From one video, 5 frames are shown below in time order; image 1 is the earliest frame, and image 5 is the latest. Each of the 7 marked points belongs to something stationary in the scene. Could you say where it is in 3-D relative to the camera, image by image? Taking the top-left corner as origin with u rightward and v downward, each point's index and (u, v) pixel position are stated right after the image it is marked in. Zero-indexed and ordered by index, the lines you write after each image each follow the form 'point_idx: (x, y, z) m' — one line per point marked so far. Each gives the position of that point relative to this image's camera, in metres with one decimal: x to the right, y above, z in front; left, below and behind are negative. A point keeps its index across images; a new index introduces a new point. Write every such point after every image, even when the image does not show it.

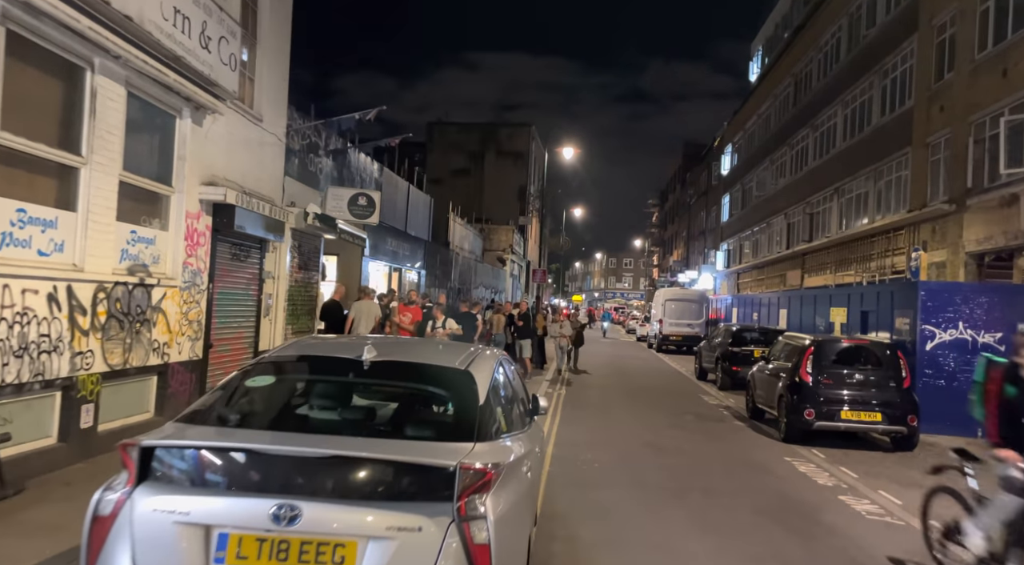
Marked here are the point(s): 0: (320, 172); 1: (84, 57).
0: (-3.8, +2.2, +13.7) m
1: (-4.2, +2.2, +6.8) m
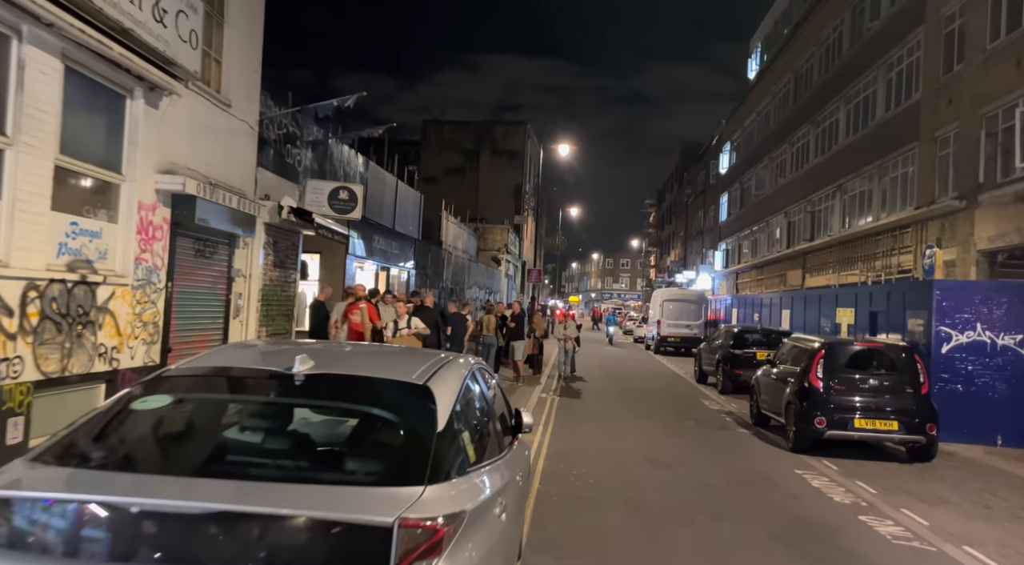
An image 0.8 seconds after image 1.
0: (-4.0, +2.2, +12.9) m
1: (-4.4, +2.2, +6.0) m
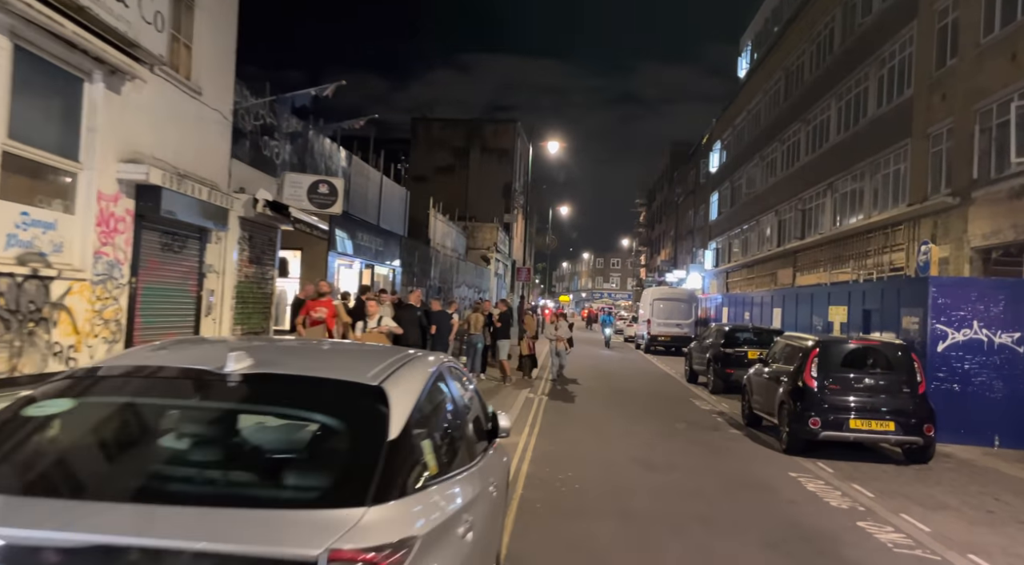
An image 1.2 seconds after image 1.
0: (-4.2, +2.2, +12.5) m
1: (-4.5, +2.3, +5.6) m
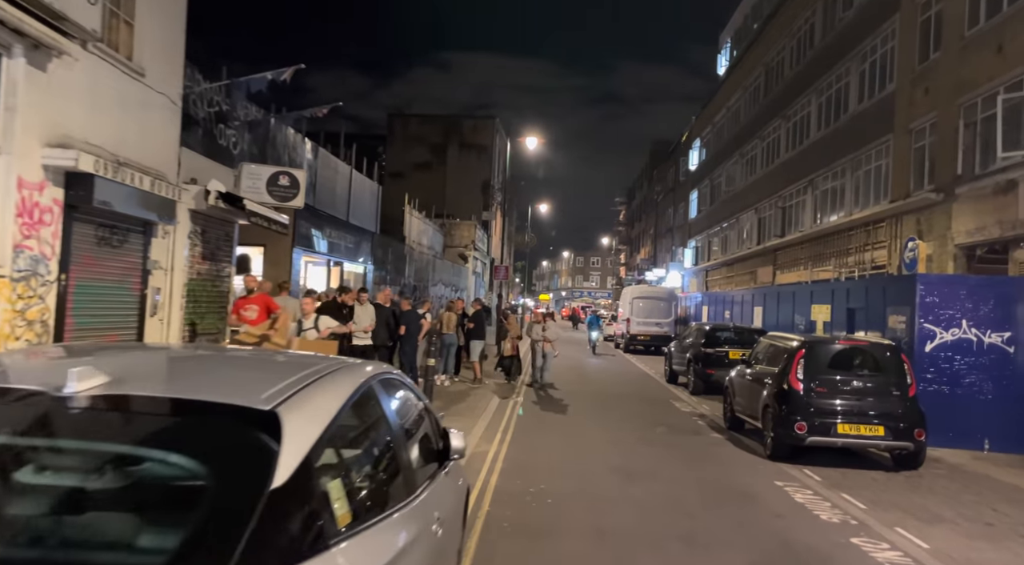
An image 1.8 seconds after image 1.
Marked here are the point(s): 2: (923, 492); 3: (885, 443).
0: (-4.7, +2.3, +11.7) m
1: (-4.8, +2.3, +4.8) m
2: (+4.9, -2.5, +8.4) m
3: (+5.0, -2.2, +9.4) m
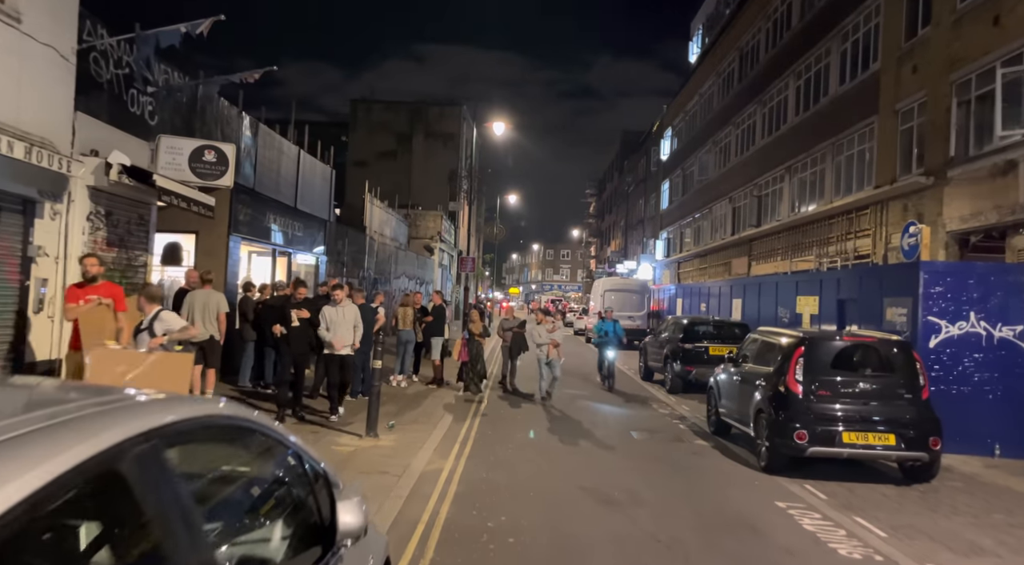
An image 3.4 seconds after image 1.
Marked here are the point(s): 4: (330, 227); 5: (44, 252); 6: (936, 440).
0: (-5.3, +2.4, +10.1) m
1: (-5.1, +2.4, +3.2) m
2: (+4.5, -2.4, +7.2) m
3: (+4.6, -2.0, +8.2) m
4: (-5.2, +1.6, +19.7) m
5: (-5.3, +0.4, +8.0) m
6: (+5.1, -1.9, +8.4) m
